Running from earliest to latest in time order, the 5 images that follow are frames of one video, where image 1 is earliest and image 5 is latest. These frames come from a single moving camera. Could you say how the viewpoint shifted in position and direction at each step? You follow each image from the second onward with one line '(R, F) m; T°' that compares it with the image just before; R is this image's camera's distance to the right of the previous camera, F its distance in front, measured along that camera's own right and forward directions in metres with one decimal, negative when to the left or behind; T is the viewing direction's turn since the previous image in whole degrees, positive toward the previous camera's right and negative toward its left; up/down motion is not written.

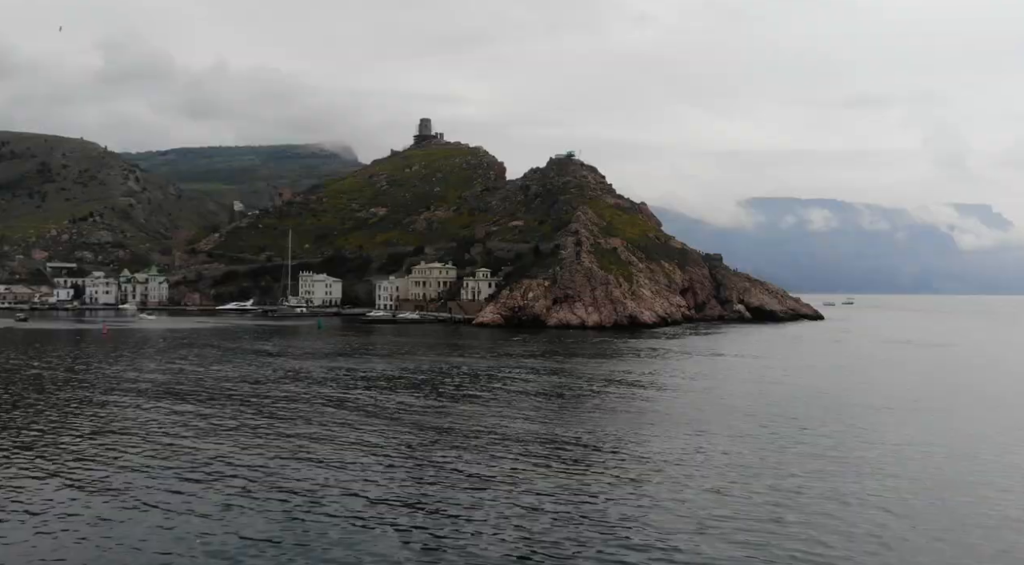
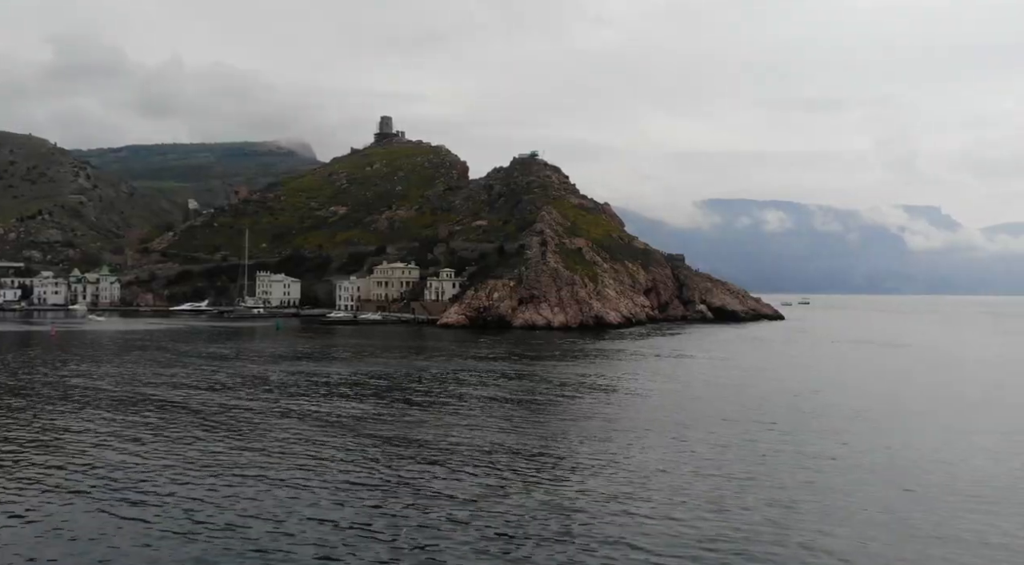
(-0.6, +1.8) m; +3°
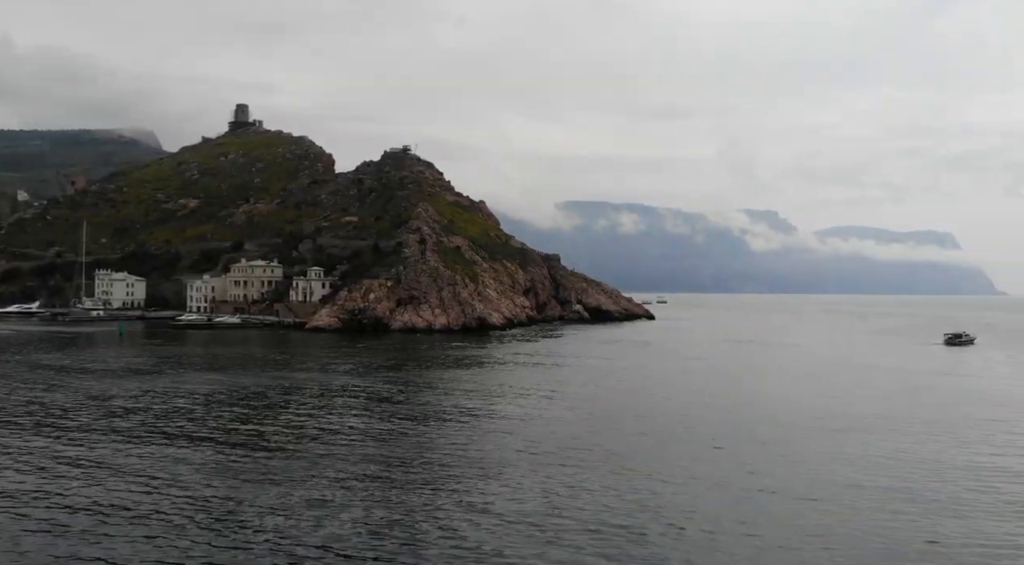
(-2.1, +7.7) m; +9°
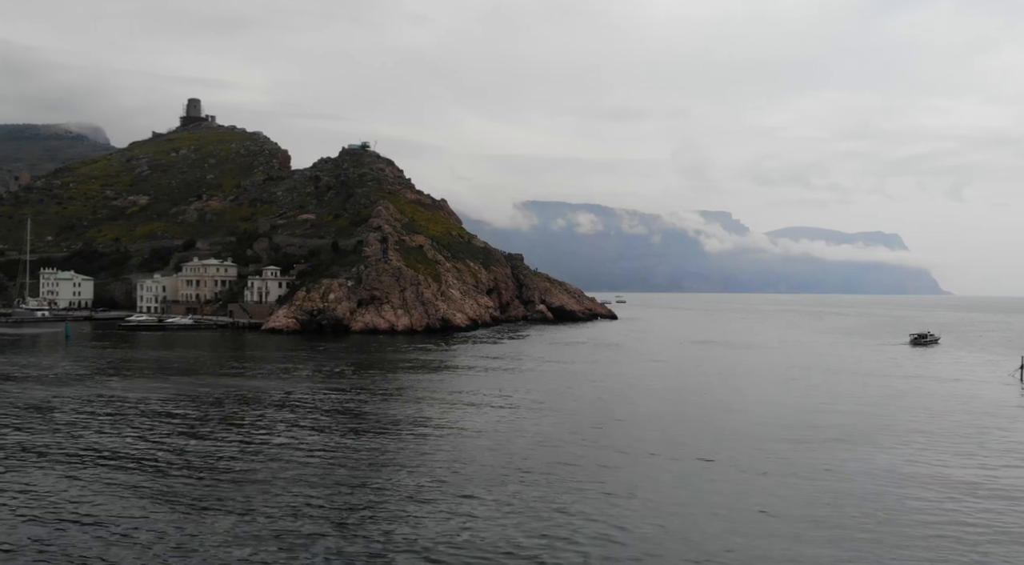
(-0.9, +3.1) m; +3°
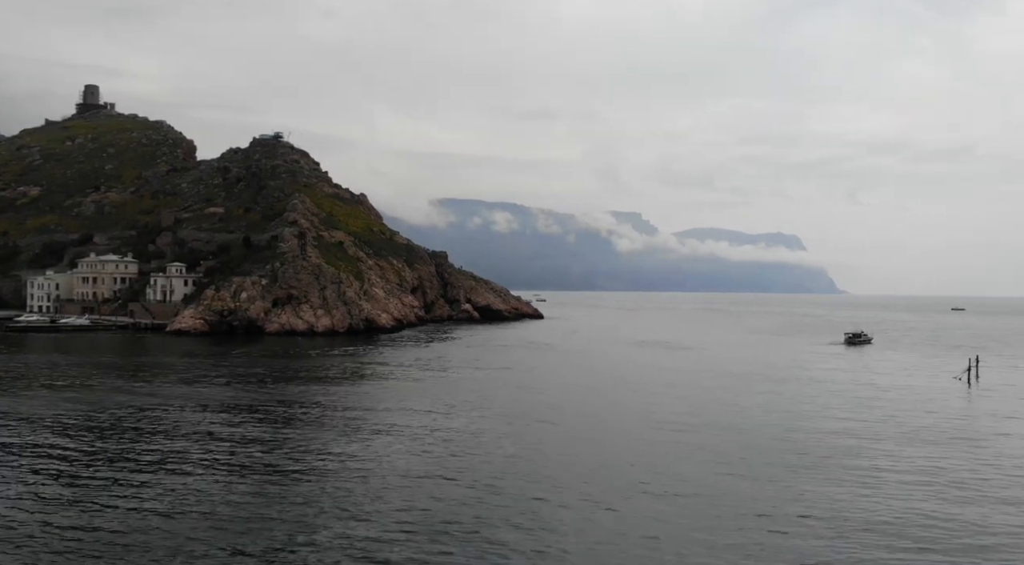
(-1.6, +6.4) m; +5°
